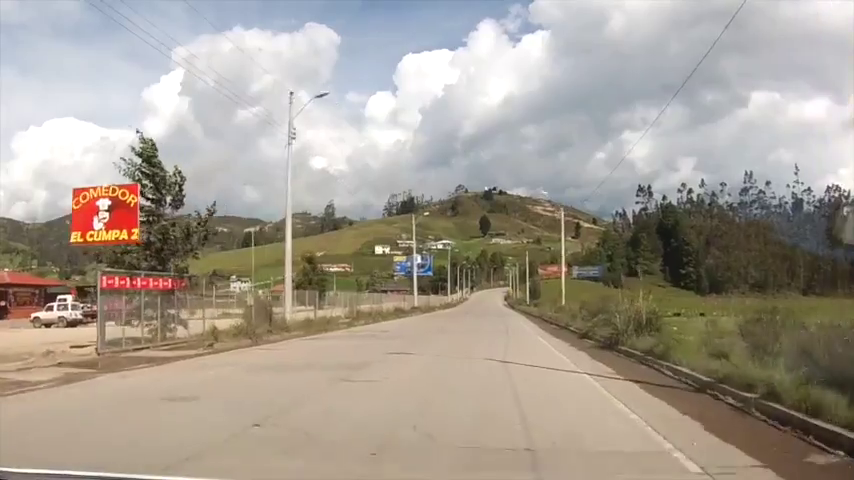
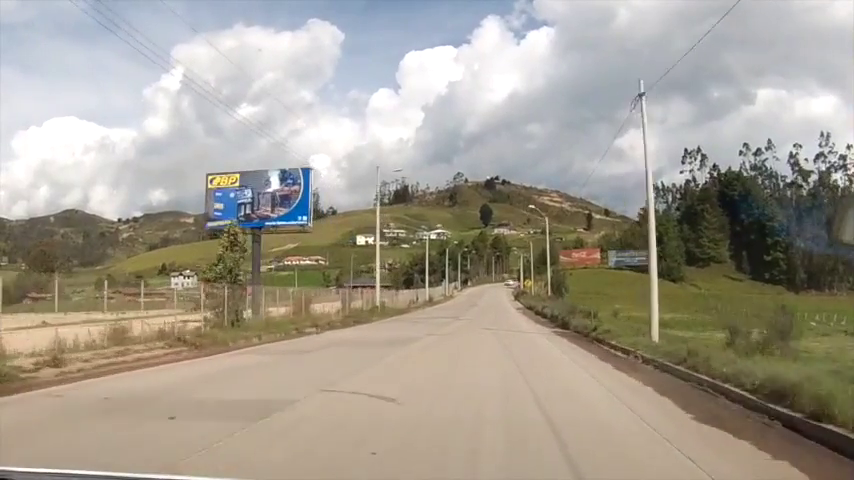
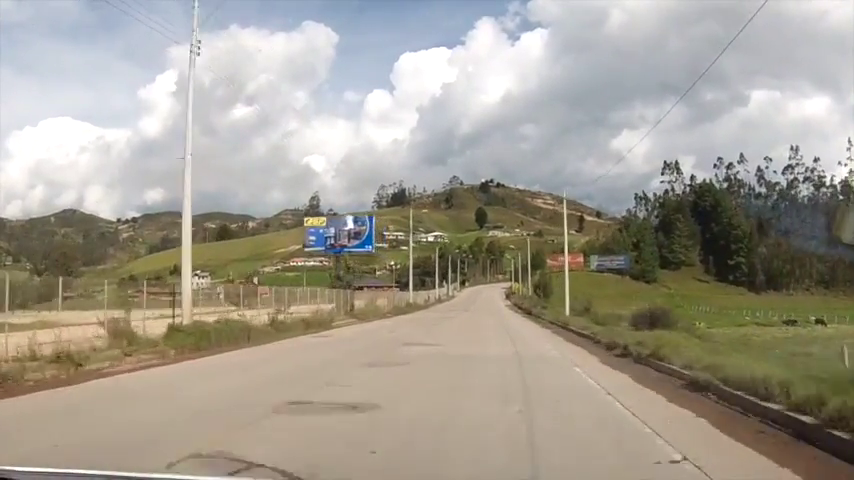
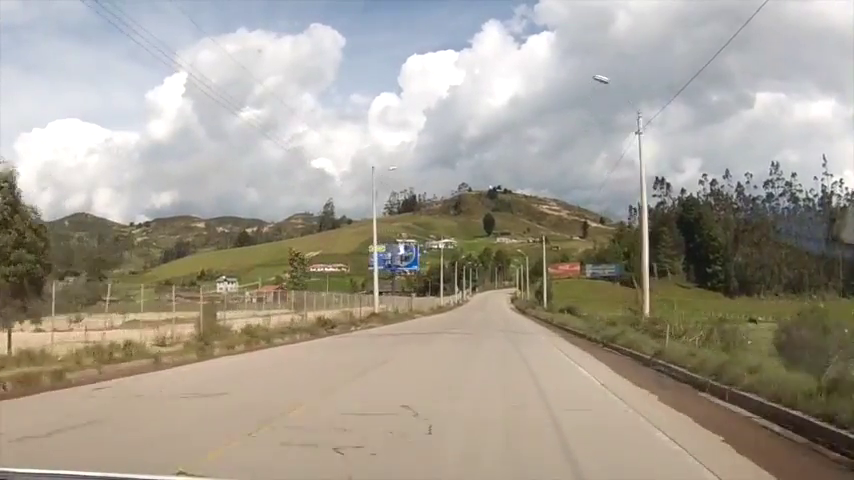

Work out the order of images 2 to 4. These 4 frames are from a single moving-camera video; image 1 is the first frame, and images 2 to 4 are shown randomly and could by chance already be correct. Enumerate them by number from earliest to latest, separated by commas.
4, 3, 2
